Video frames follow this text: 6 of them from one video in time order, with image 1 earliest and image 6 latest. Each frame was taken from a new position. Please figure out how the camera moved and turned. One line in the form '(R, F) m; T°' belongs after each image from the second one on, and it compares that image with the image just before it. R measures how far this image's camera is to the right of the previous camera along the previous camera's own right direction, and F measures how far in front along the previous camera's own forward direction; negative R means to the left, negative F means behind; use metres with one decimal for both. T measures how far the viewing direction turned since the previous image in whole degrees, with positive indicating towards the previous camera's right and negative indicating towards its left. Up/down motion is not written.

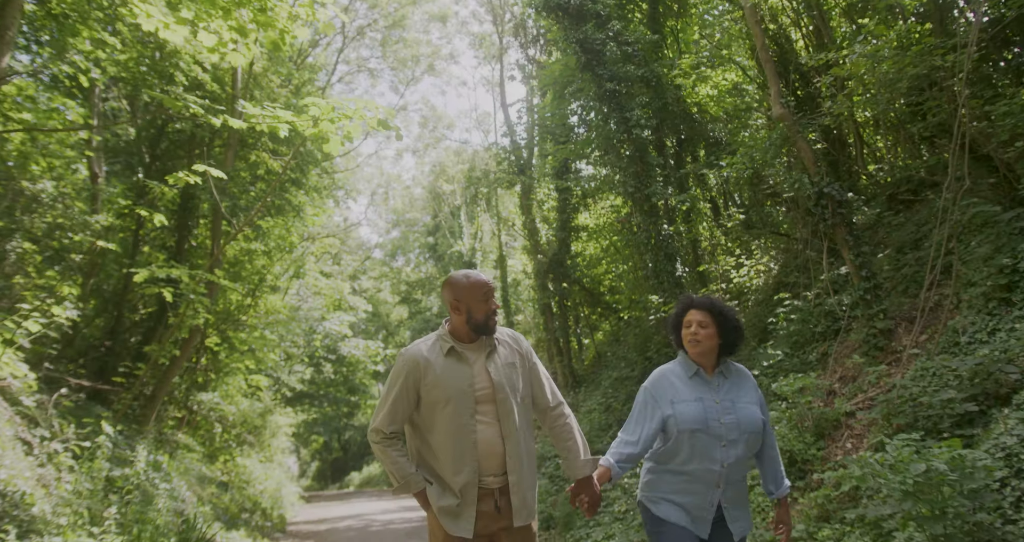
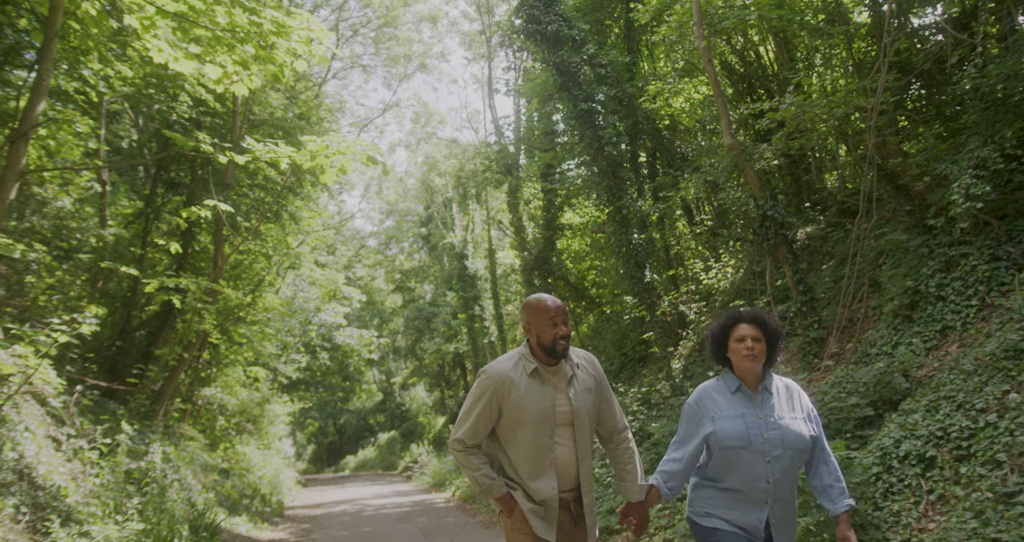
(+0.2, -0.9) m; 0°
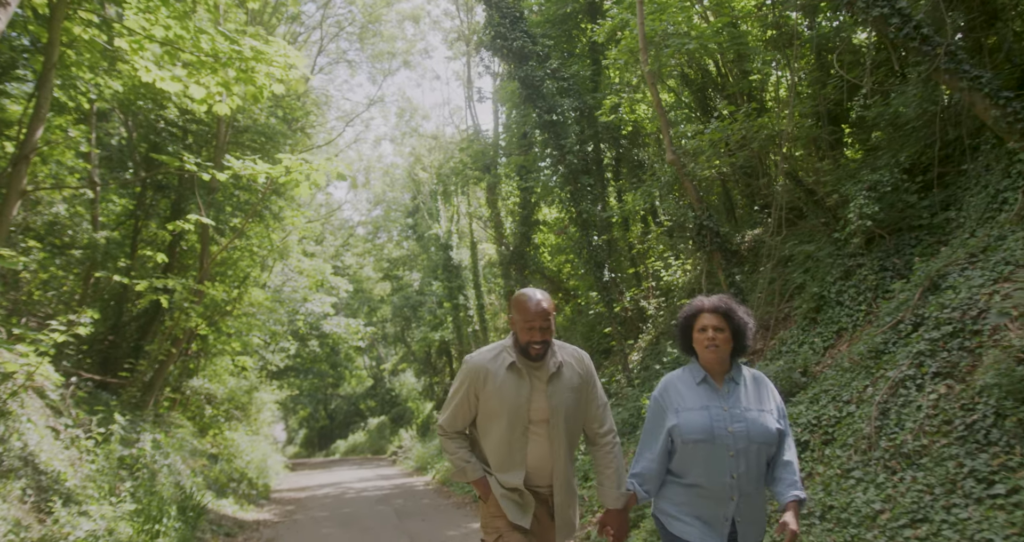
(+0.5, -0.8) m; +1°
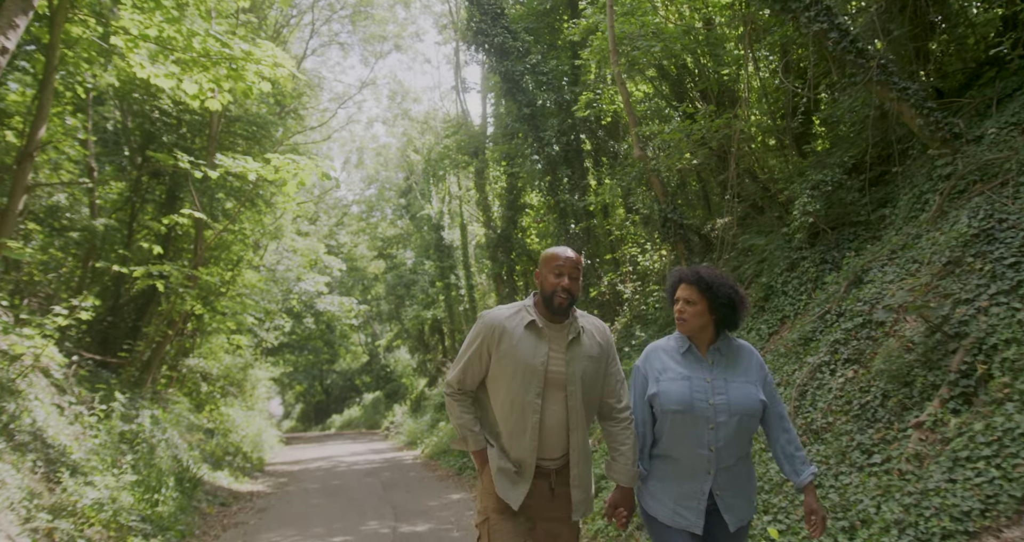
(+0.3, -0.6) m; 0°
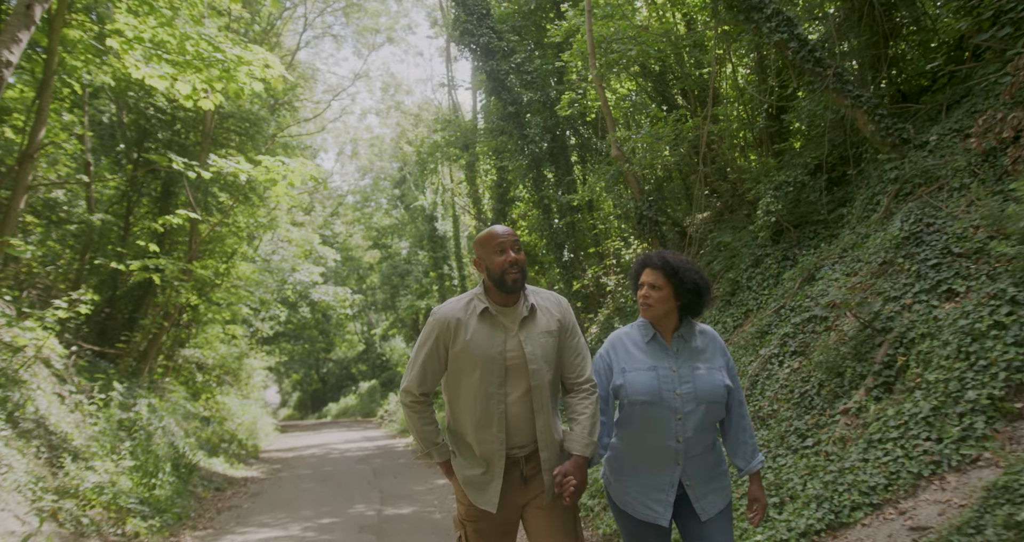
(+0.2, -0.4) m; 0°
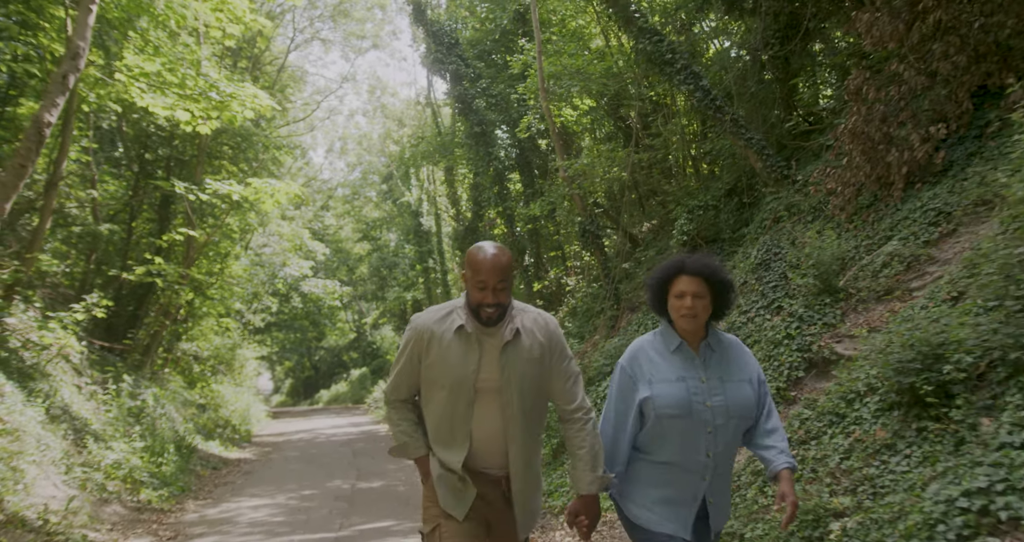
(+0.6, -1.5) m; +1°
